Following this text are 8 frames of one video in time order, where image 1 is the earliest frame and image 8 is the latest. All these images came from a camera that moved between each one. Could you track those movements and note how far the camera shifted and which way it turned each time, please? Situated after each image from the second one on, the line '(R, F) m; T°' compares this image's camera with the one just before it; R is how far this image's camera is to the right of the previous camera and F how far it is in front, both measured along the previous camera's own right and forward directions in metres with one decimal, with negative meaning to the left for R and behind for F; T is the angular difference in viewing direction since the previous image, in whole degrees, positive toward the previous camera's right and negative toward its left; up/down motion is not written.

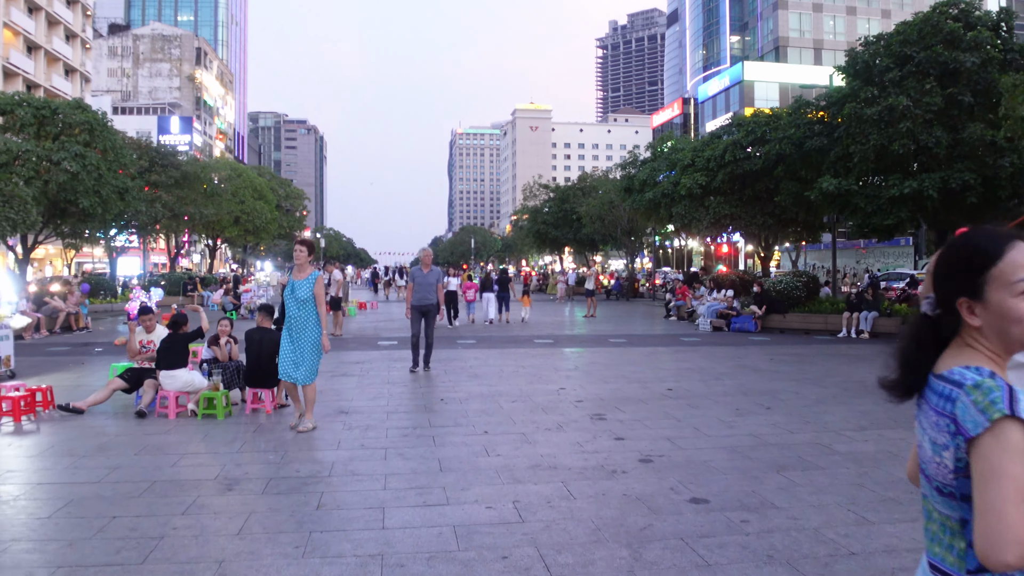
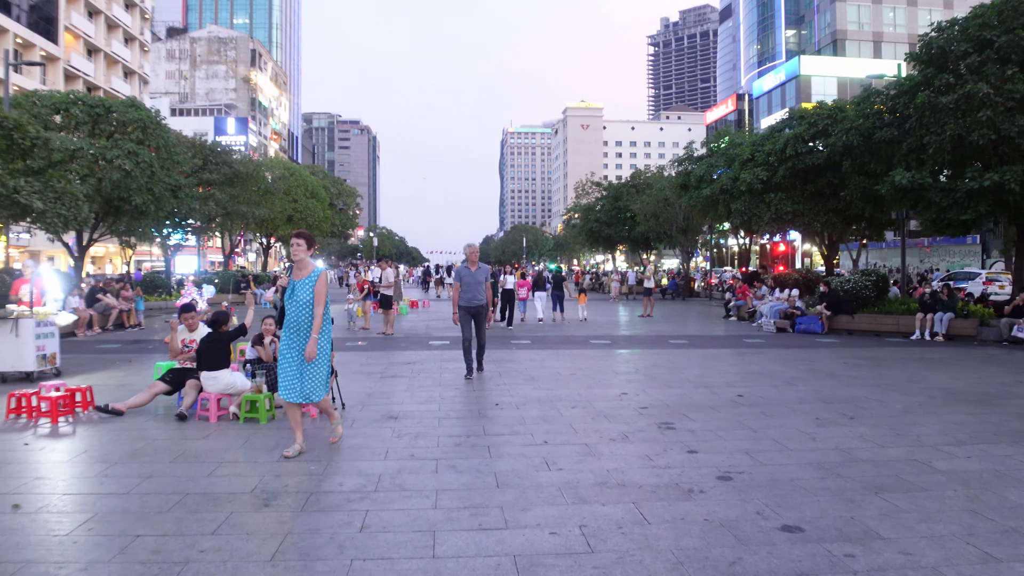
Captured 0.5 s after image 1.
(-0.1, +0.5) m; -3°
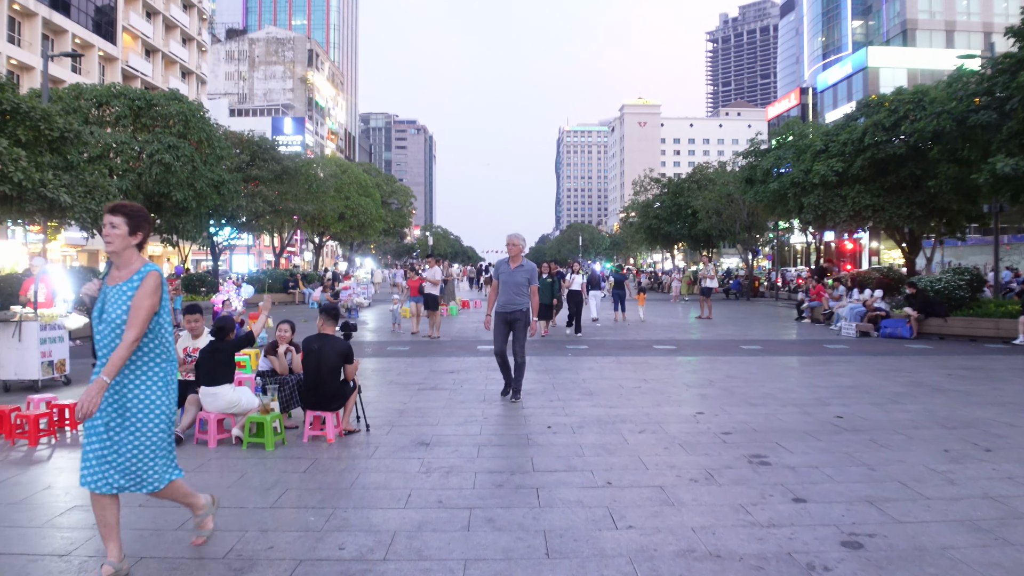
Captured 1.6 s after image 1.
(0.0, +1.3) m; -3°
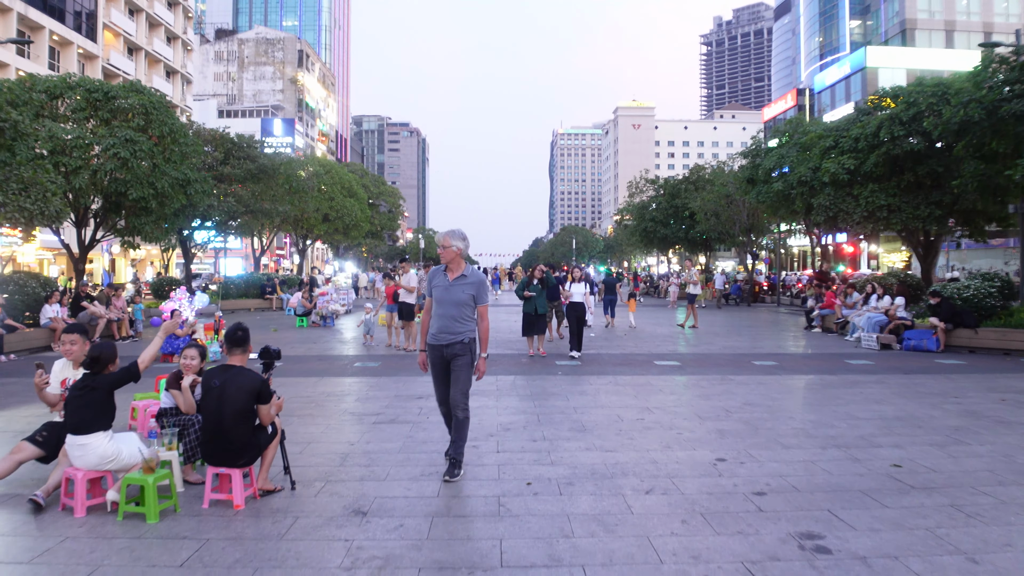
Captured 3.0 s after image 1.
(+0.1, +1.6) m; 0°
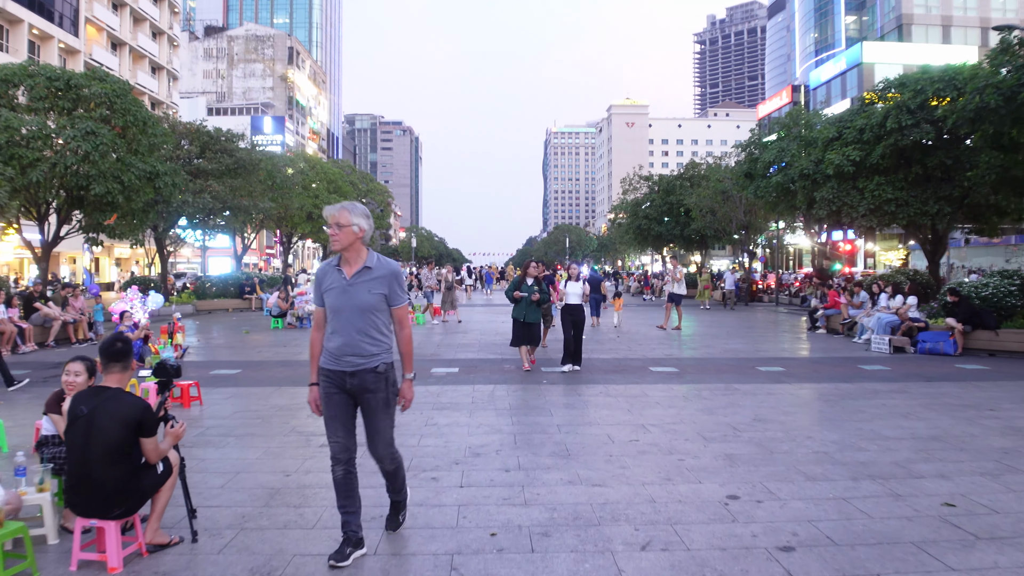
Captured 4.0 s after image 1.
(+0.2, +1.1) m; 0°
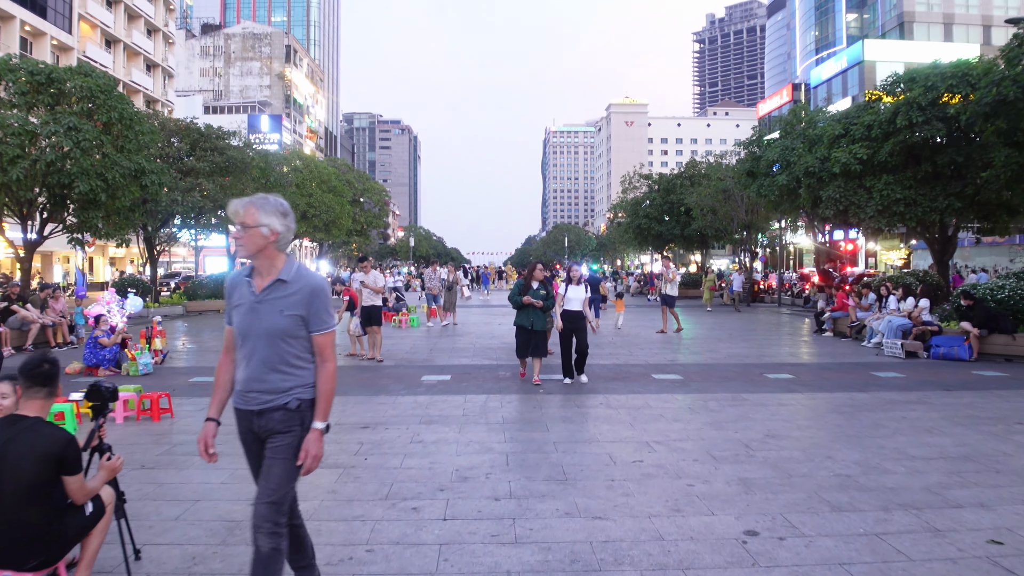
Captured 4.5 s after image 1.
(0.0, +0.6) m; 0°
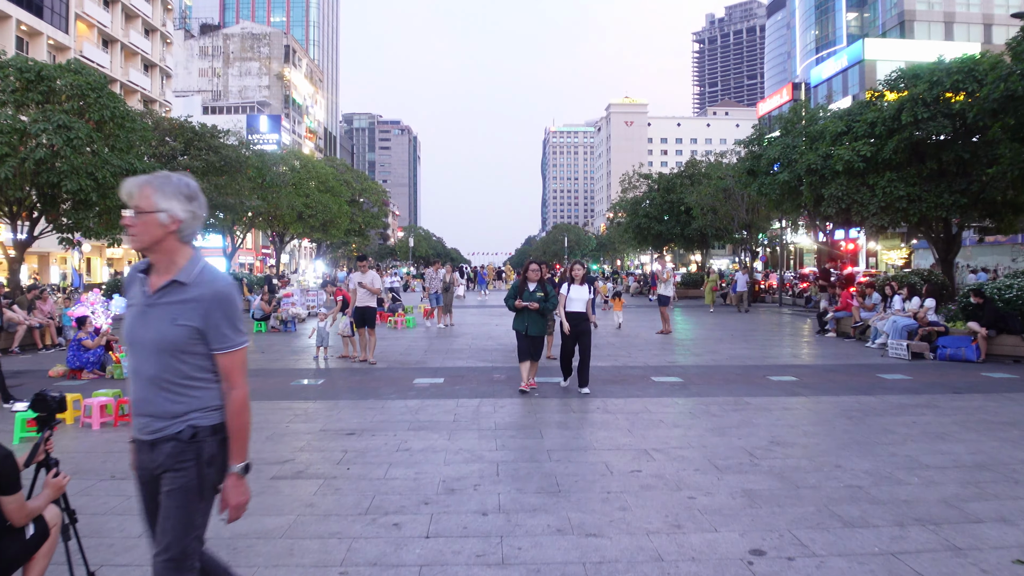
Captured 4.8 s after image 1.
(+0.1, +0.3) m; 0°
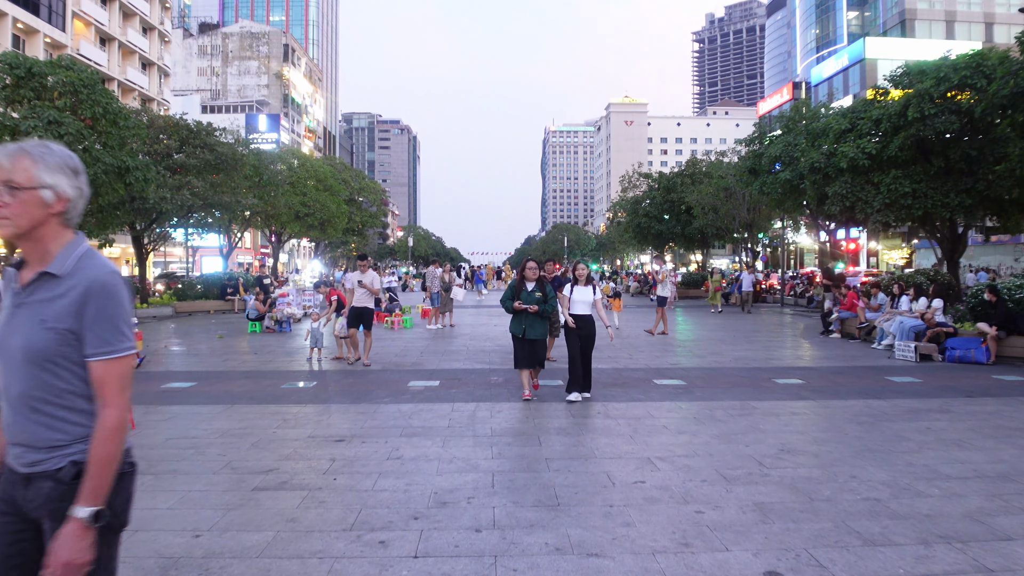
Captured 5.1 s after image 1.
(0.0, +0.3) m; 0°
